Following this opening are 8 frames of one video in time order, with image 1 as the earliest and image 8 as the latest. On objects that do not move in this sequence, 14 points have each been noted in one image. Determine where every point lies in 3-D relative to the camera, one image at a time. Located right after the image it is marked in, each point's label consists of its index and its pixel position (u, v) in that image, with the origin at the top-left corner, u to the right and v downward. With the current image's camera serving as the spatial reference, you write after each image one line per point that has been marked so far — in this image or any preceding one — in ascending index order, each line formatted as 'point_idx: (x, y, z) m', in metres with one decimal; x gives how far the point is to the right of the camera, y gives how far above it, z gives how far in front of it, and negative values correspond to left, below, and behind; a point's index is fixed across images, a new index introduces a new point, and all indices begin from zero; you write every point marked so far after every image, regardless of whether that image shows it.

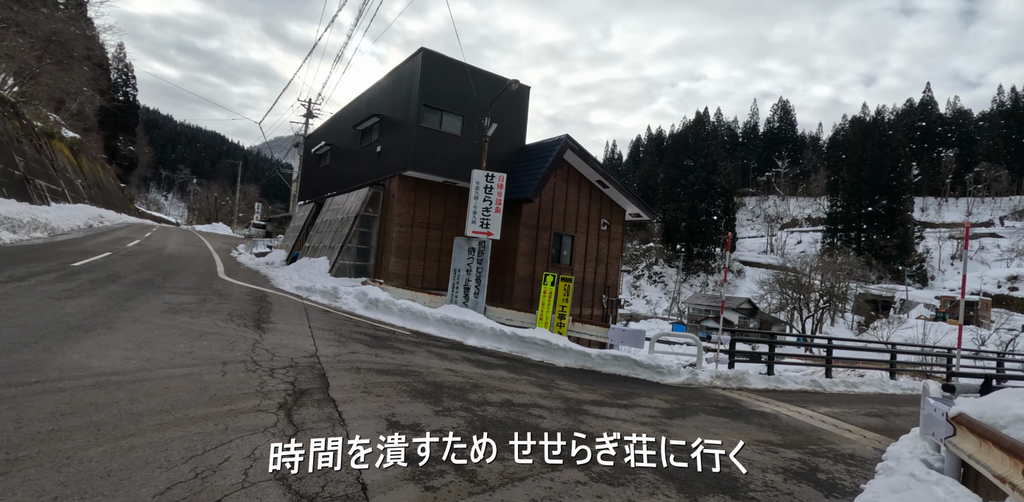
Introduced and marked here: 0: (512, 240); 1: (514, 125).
0: (0.0, +0.3, +14.8) m
1: (0.0, +3.5, +16.1) m
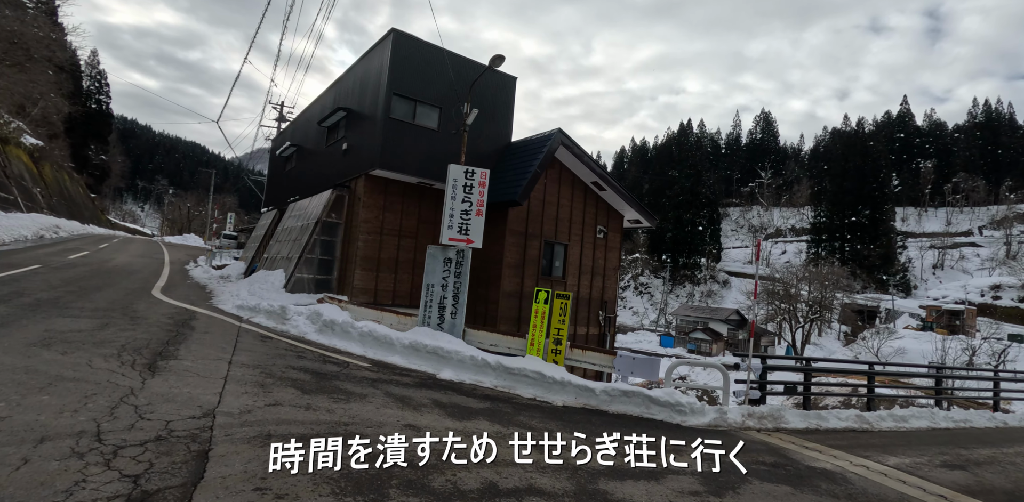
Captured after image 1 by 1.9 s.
0: (-0.4, 0.0, +12.9) m
1: (-0.4, +3.3, +14.2) m
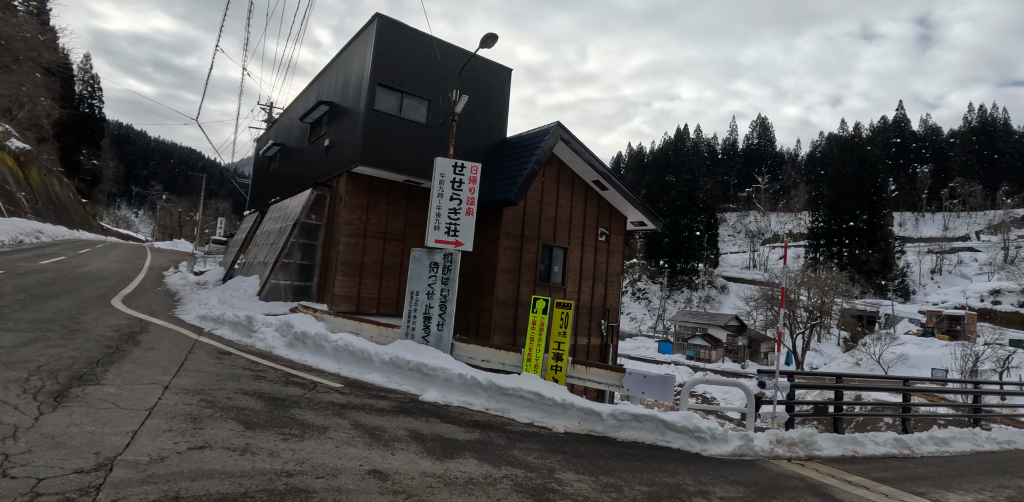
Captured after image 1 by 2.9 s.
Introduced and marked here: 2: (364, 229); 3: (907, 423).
0: (-0.5, 0.0, +11.8) m
1: (-0.5, +3.2, +13.3) m
2: (-3.0, +0.5, +11.7) m
3: (+6.8, -3.0, +9.7) m
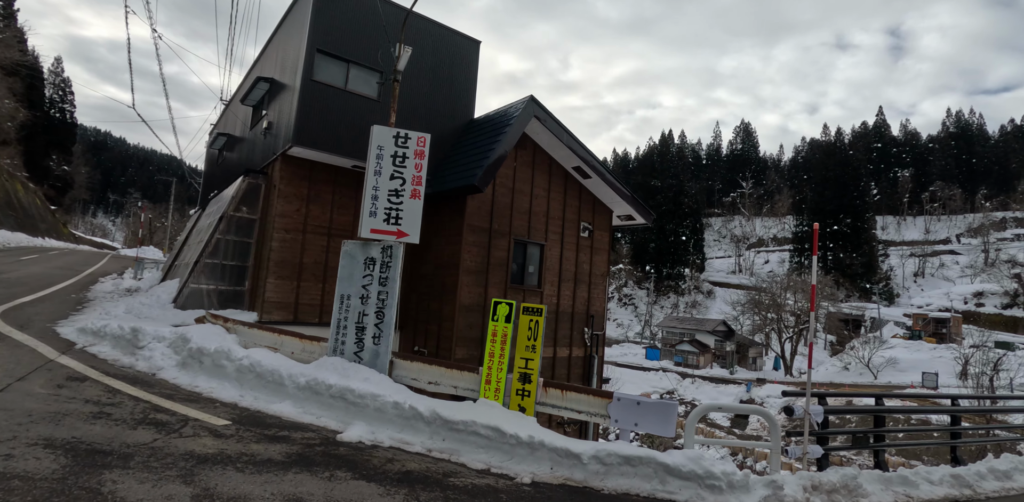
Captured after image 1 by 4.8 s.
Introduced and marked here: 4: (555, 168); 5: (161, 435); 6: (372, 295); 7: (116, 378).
0: (-1.1, 0.0, +10.1) m
1: (-1.1, +3.2, +11.5) m
2: (-3.6, +0.5, +9.9) m
3: (+6.3, -2.9, +8.1) m
4: (+0.9, +1.7, +11.5) m
5: (-2.7, -1.4, +4.4) m
6: (-1.6, -0.5, +6.6) m
7: (-4.0, -1.3, +5.8) m
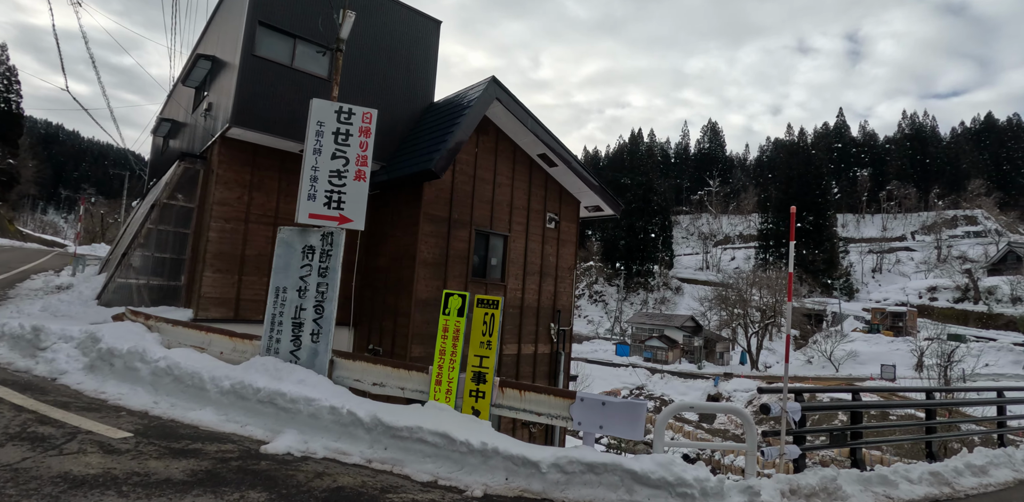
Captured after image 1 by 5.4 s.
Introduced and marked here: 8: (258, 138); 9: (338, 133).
0: (-1.7, +0.2, +9.4) m
1: (-1.8, +3.4, +10.9) m
2: (-4.3, +0.6, +9.1) m
3: (+5.7, -2.7, +7.9) m
4: (+0.1, +1.8, +11.0) m
5: (-3.0, -1.3, +3.7) m
6: (-2.1, -0.4, +6.0) m
7: (-4.4, -1.2, +5.0) m
8: (-3.9, +1.8, +8.8) m
9: (-1.9, +1.3, +6.3) m
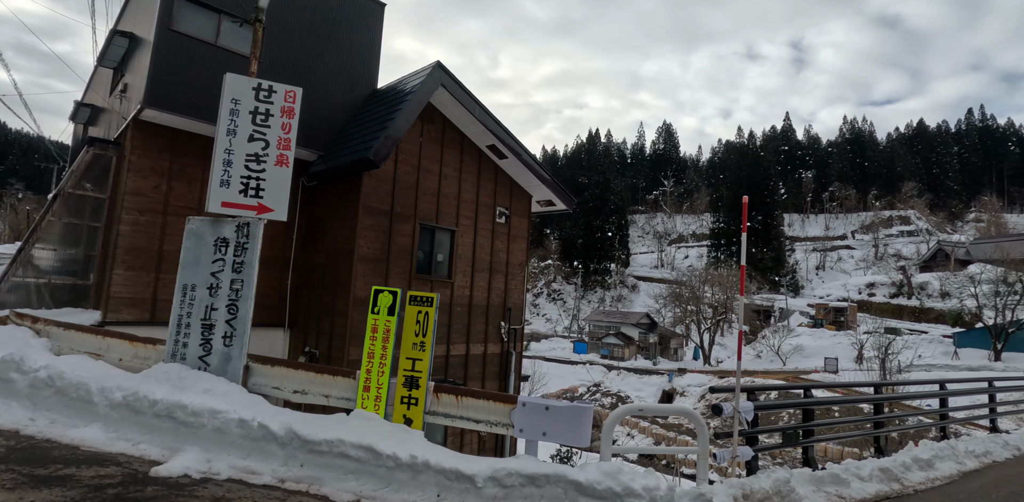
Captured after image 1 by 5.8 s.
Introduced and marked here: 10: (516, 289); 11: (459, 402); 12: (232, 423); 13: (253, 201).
0: (-2.5, +0.2, +8.8) m
1: (-2.8, +3.4, +10.2) m
2: (-5.1, +0.7, +8.3) m
3: (+5.0, -2.6, +7.8) m
4: (-0.8, +1.9, +10.5) m
5: (-3.5, -1.2, +3.0) m
6: (-2.7, -0.3, +5.3) m
7: (-4.9, -1.1, +4.2) m
8: (-4.7, +1.8, +8.0) m
9: (-2.5, +1.4, +5.7) m
10: (+0.1, -0.8, +11.4) m
11: (-0.4, -1.3, +4.8) m
12: (-2.1, -1.3, +4.4) m
13: (-2.5, +0.5, +5.5) m
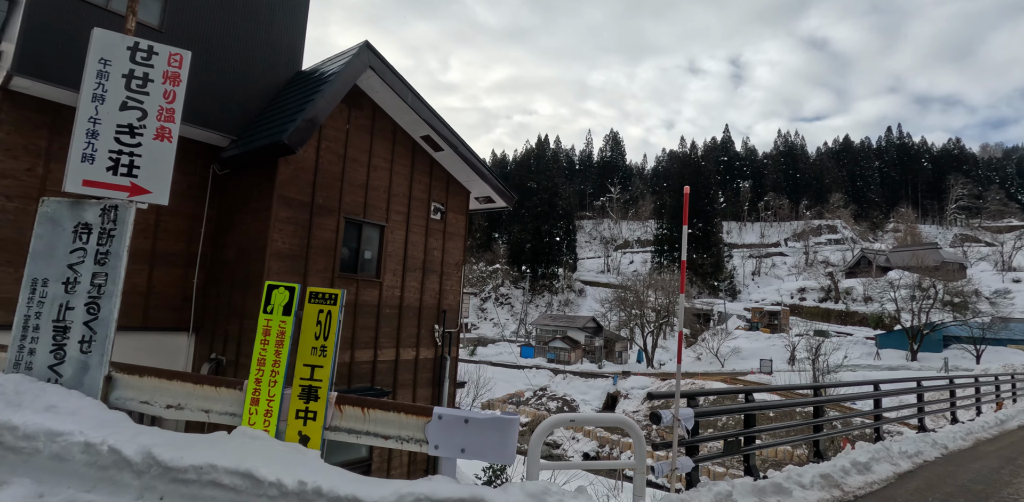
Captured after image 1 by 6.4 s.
0: (-3.5, +0.3, +7.9) m
1: (-3.8, +3.5, +9.4) m
2: (-6.0, +0.8, +7.2) m
3: (+4.1, -2.6, +7.6) m
4: (-1.9, +2.0, +9.8) m
5: (-3.9, -1.1, +2.1) m
6: (-3.3, -0.2, +4.5) m
7: (-5.5, -1.0, +3.1) m
8: (-5.6, +1.9, +7.0) m
9: (-3.2, +1.5, +4.9) m
10: (-1.1, -0.7, +10.8) m
11: (-1.1, -1.2, +4.1) m
12: (-2.7, -1.2, +3.5) m
13: (-3.1, +0.6, +4.7) m
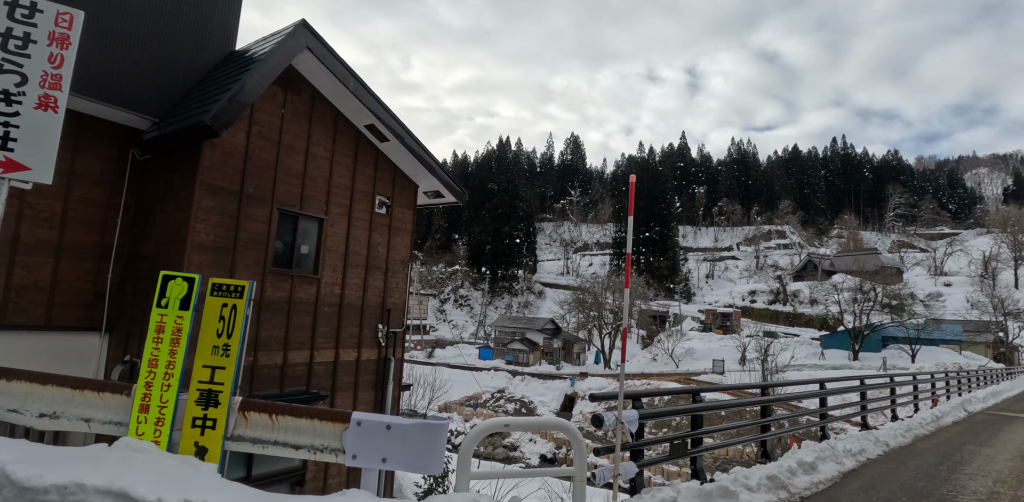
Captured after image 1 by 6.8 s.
0: (-4.2, +0.4, +7.3) m
1: (-4.6, +3.6, +8.7) m
2: (-6.6, +0.9, +6.4) m
3: (+3.3, -2.6, +7.5) m
4: (-2.8, +2.1, +9.2) m
5: (-4.2, -1.0, +1.4) m
6: (-3.8, -0.1, +3.9) m
7: (-5.9, -0.9, +2.4) m
8: (-6.2, +2.0, +6.2) m
9: (-3.7, +1.6, +4.3) m
10: (-2.1, -0.7, +10.3) m
11: (-1.5, -1.1, +3.7) m
12: (-3.1, -1.1, +3.0) m
13: (-3.6, +0.7, +4.1) m
